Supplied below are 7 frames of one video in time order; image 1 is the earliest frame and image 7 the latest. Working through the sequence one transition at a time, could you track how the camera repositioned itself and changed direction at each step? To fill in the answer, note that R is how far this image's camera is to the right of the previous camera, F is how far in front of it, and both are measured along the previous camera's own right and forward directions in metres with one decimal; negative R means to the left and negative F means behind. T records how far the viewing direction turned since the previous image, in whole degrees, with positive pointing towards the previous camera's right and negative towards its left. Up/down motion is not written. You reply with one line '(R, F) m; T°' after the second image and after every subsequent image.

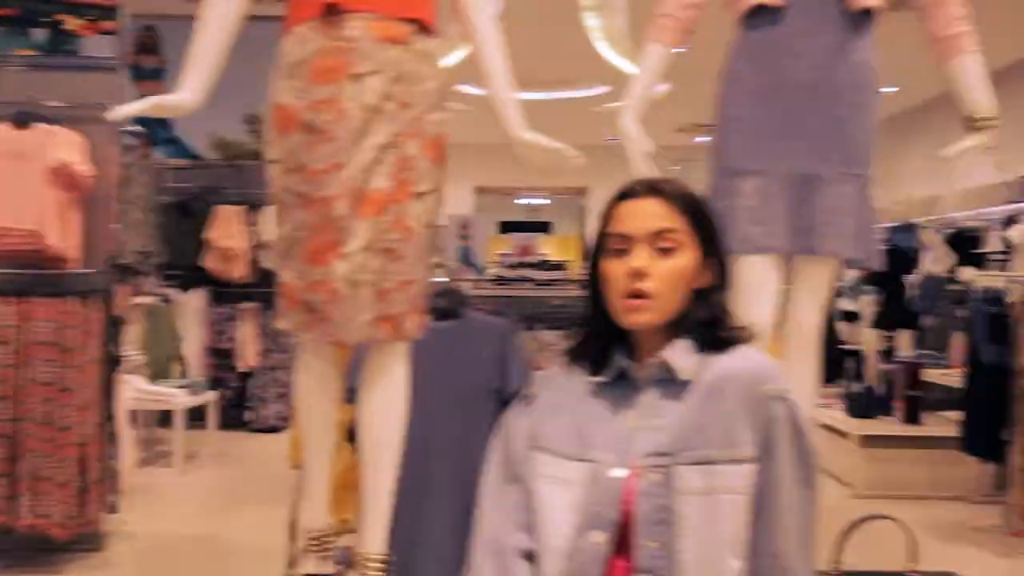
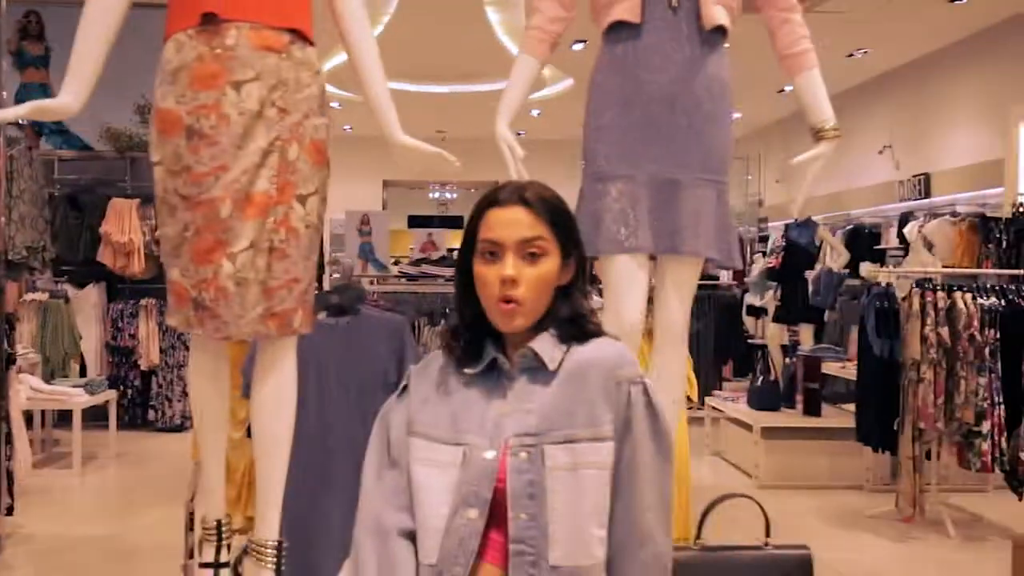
(+0.1, -0.1) m; +6°
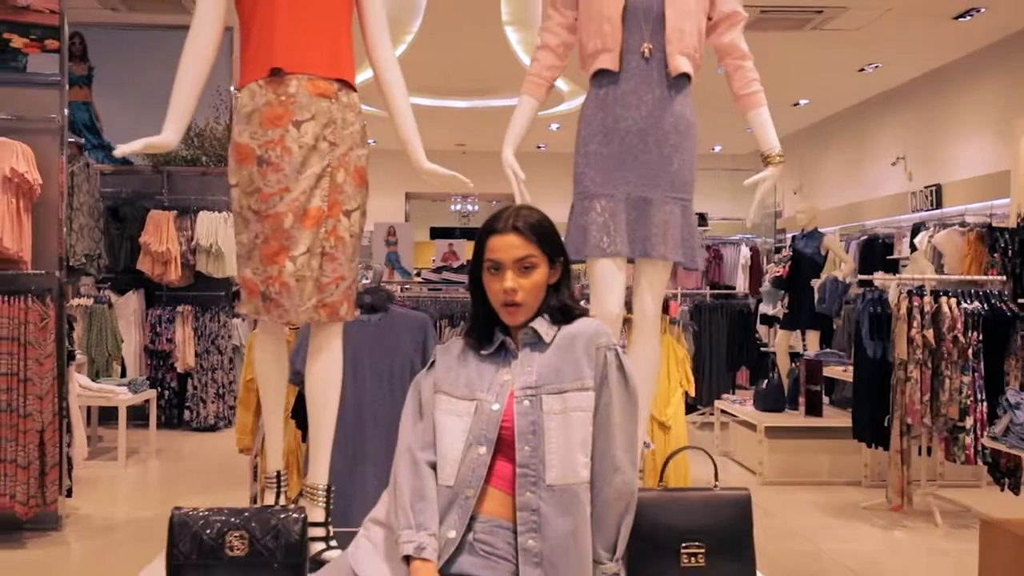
(0.0, -0.4) m; -1°
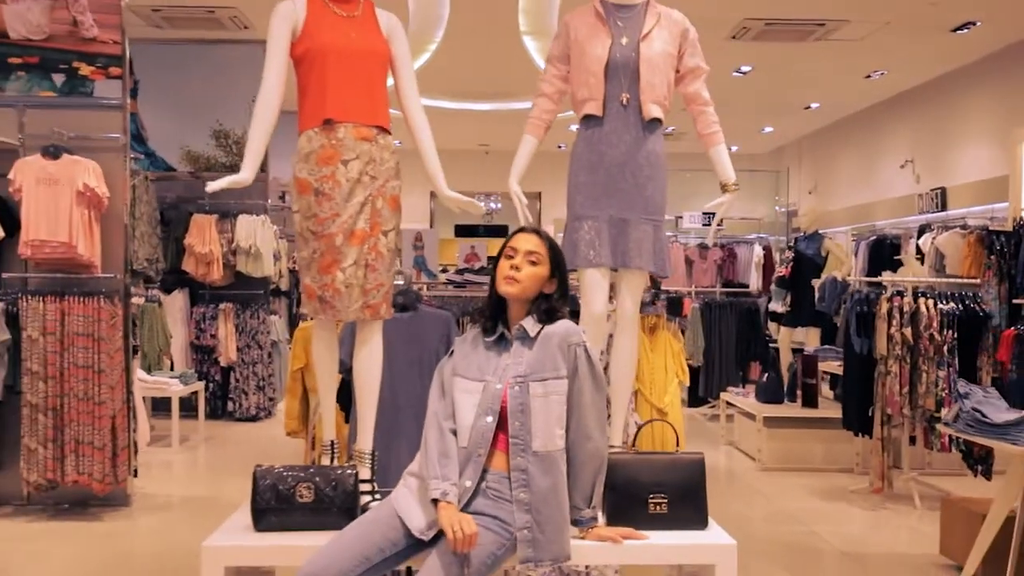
(+0.1, -0.4) m; -2°
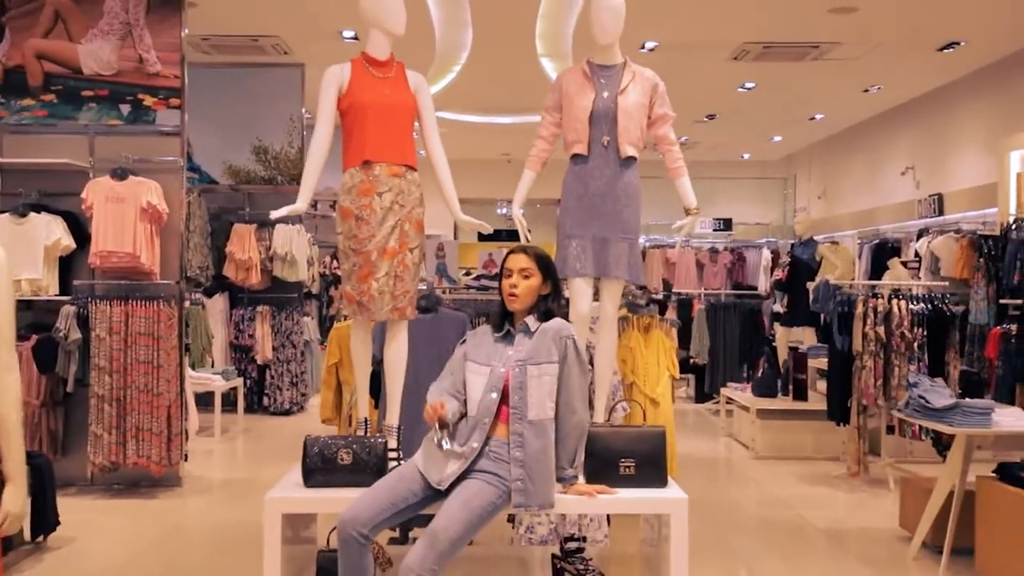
(+0.1, -0.5) m; -2°
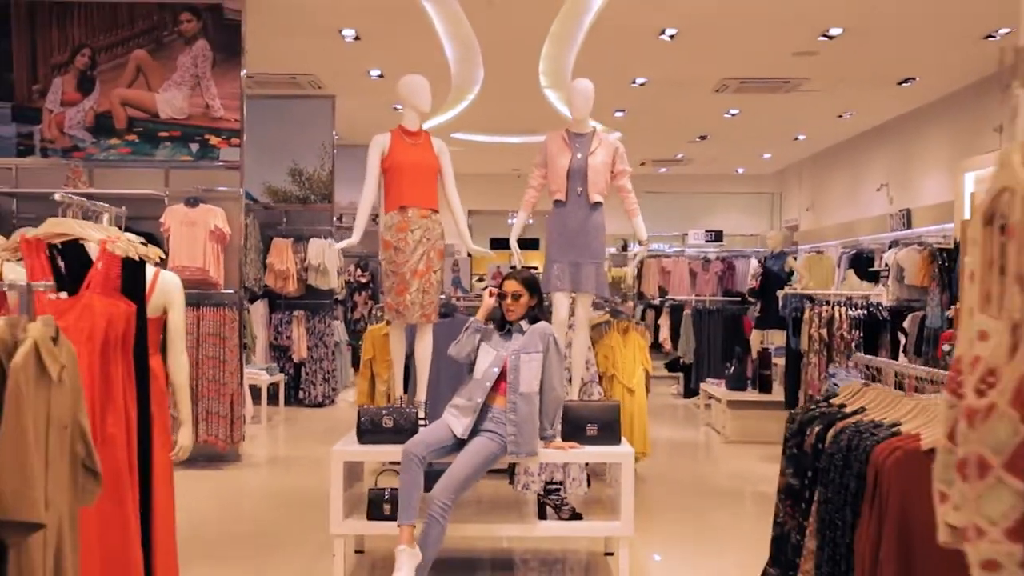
(+0.1, -1.0) m; -1°
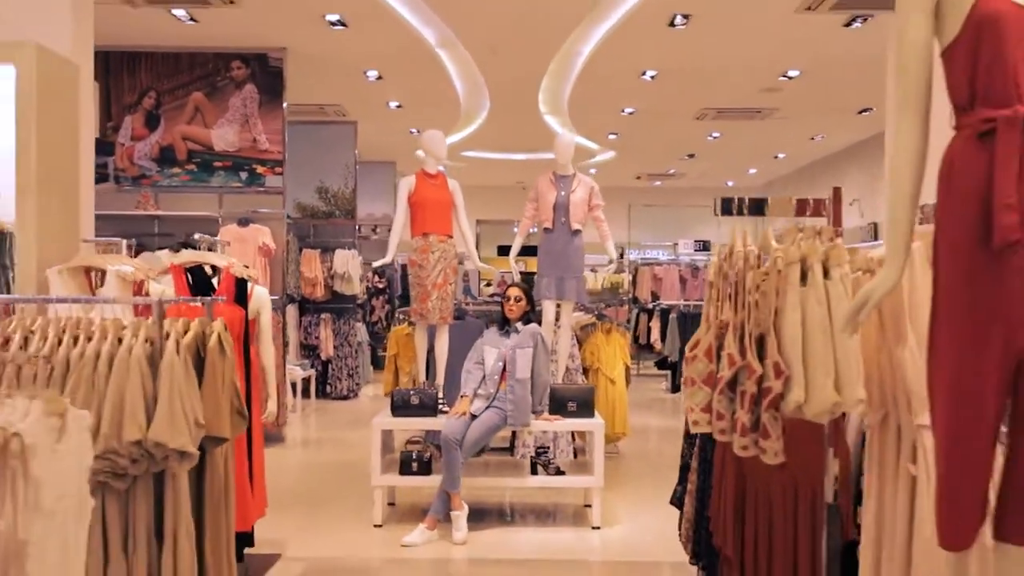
(+0.1, -1.1) m; -1°
